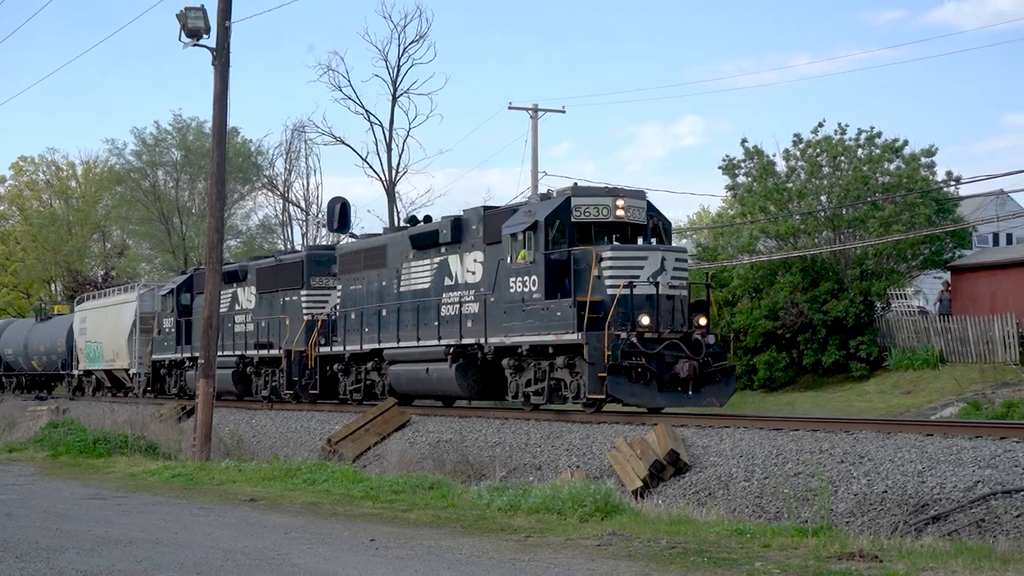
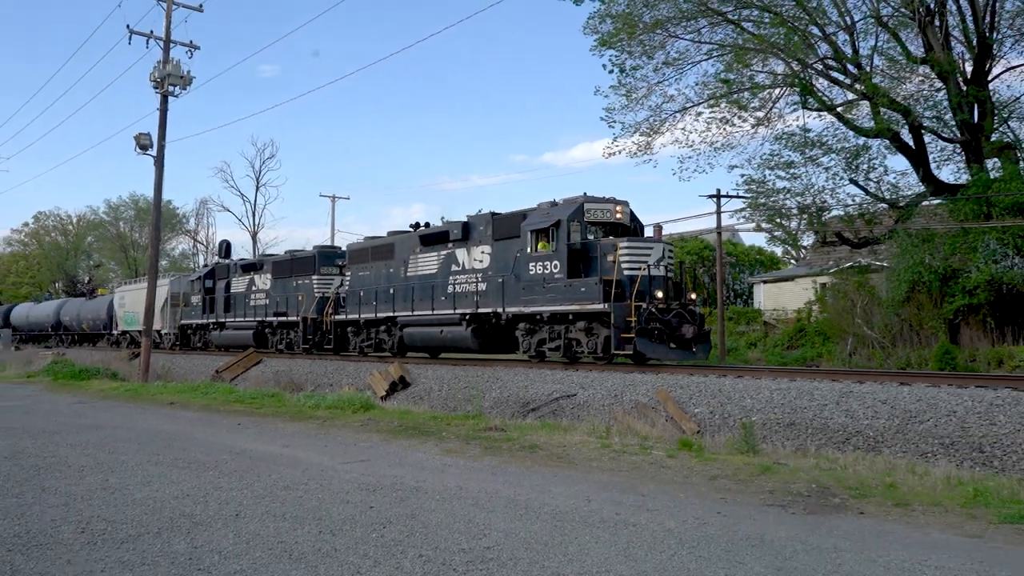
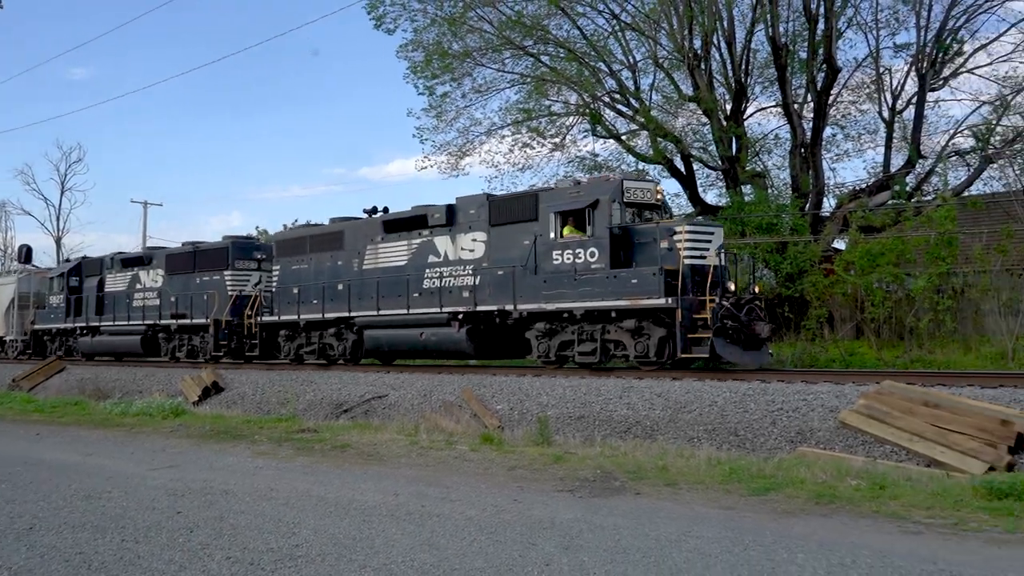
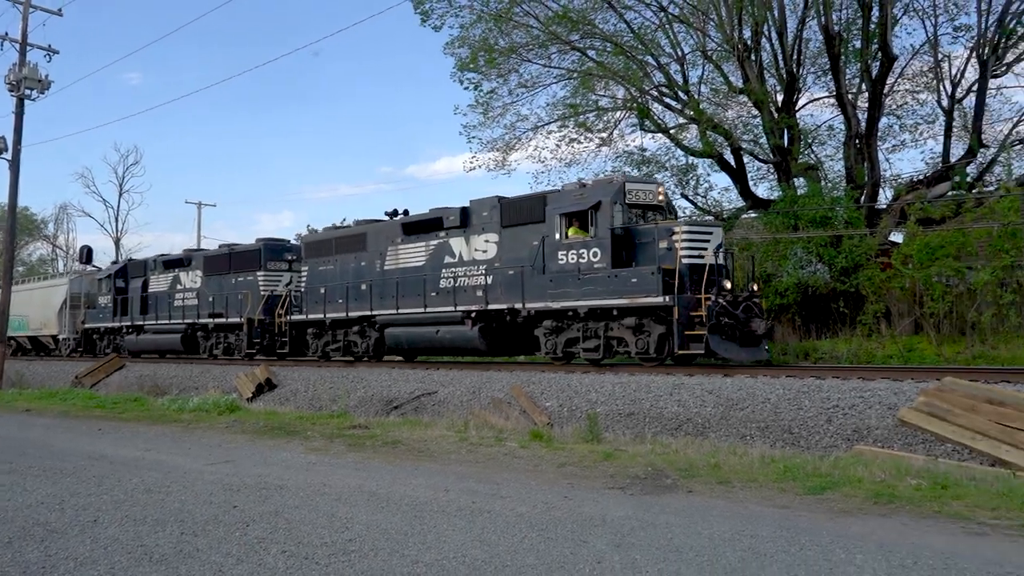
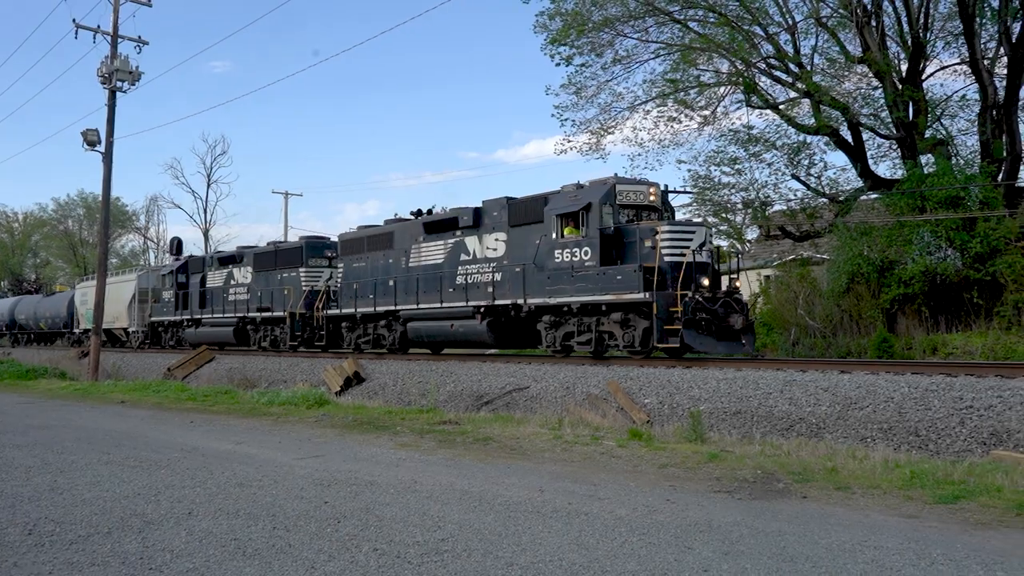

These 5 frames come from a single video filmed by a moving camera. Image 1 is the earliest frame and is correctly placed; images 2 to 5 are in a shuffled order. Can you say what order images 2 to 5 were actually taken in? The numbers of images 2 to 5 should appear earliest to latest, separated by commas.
2, 5, 4, 3
